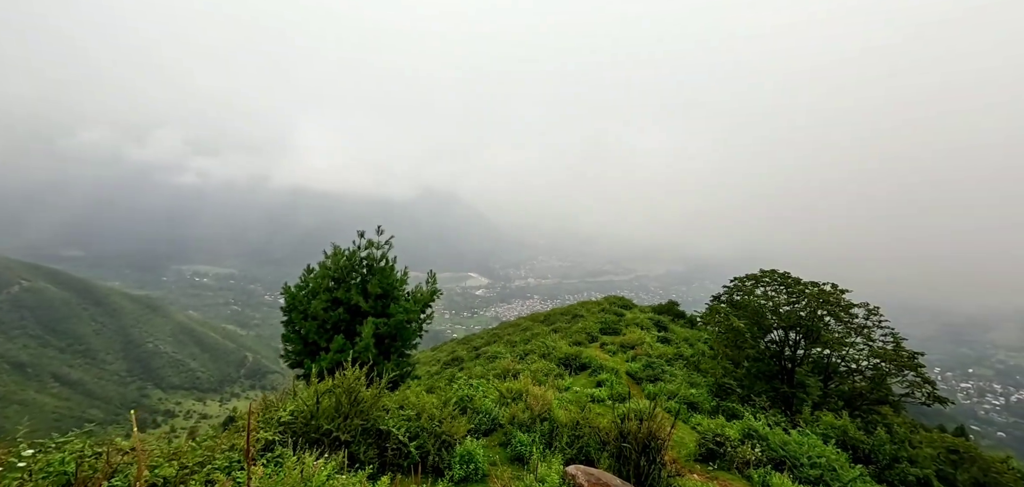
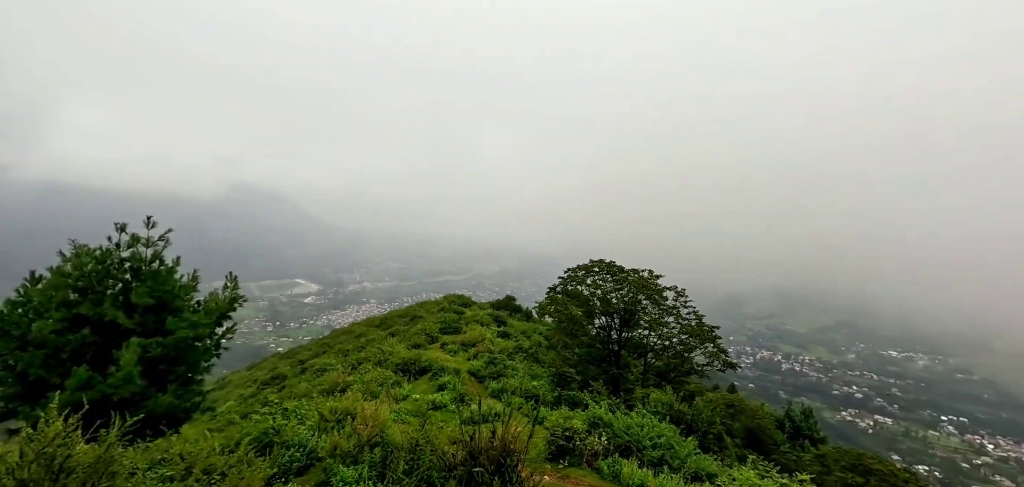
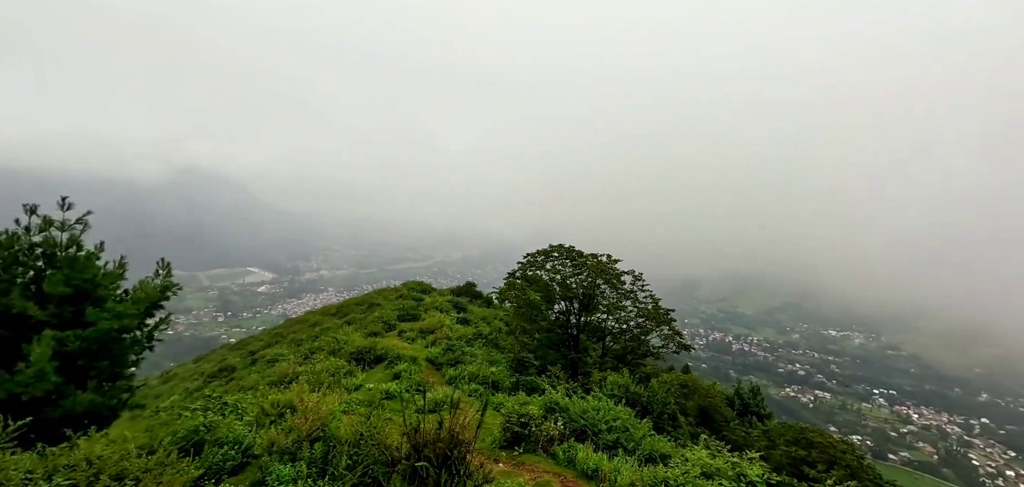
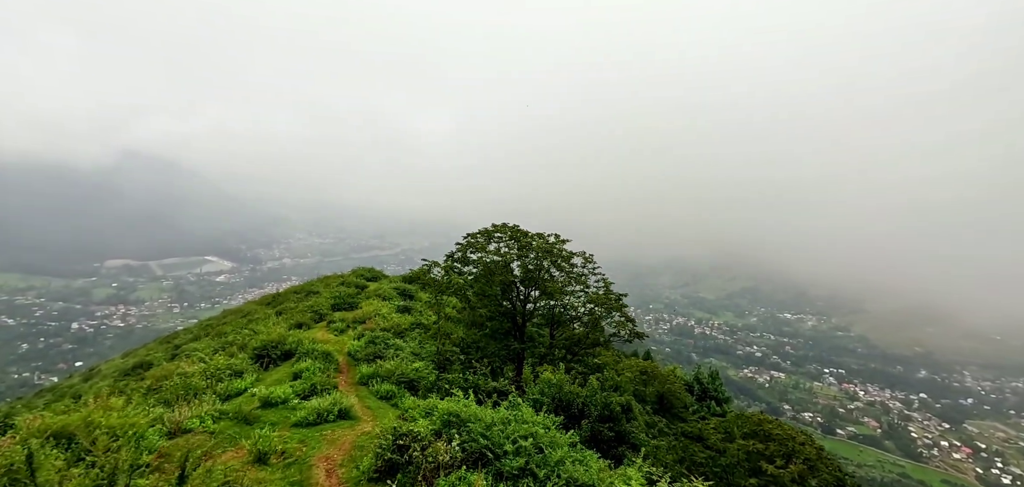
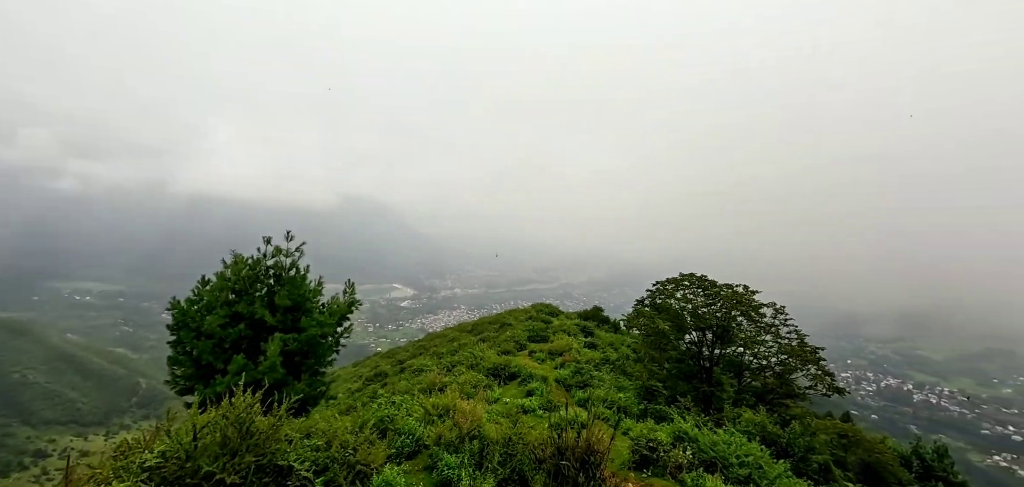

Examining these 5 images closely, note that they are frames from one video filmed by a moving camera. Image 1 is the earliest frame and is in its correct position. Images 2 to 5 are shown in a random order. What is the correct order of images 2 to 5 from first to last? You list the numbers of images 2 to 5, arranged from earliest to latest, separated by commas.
5, 2, 3, 4
